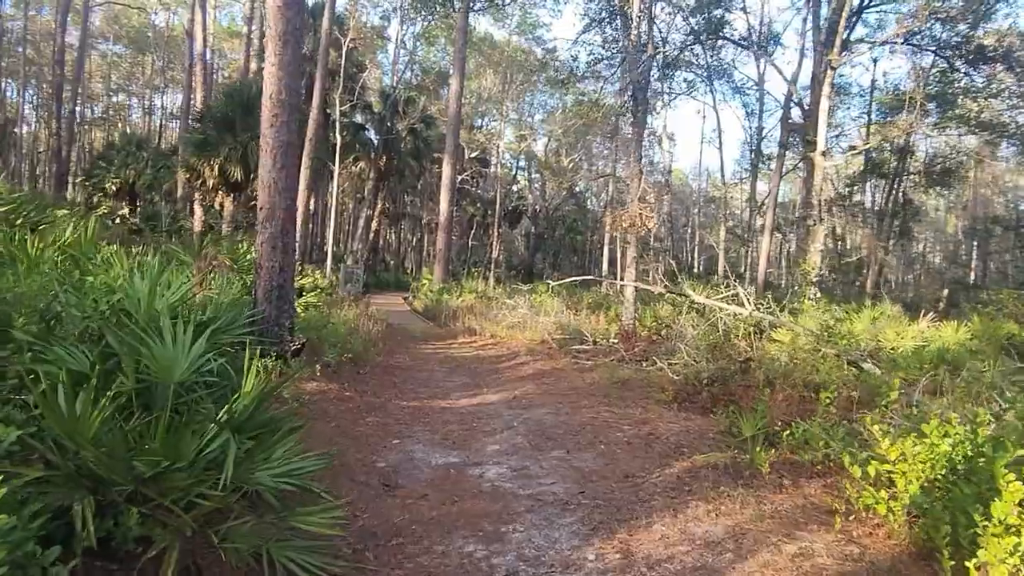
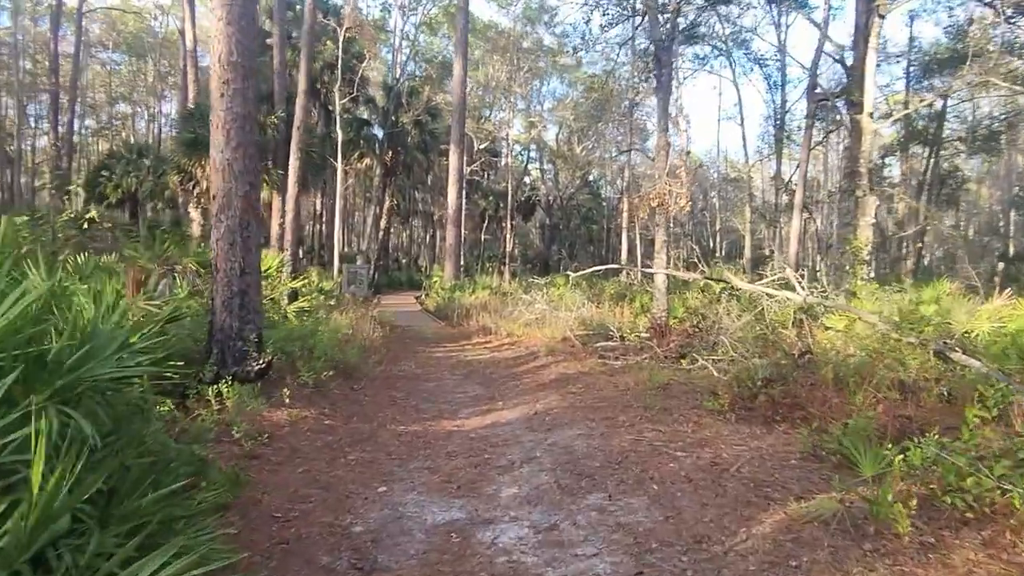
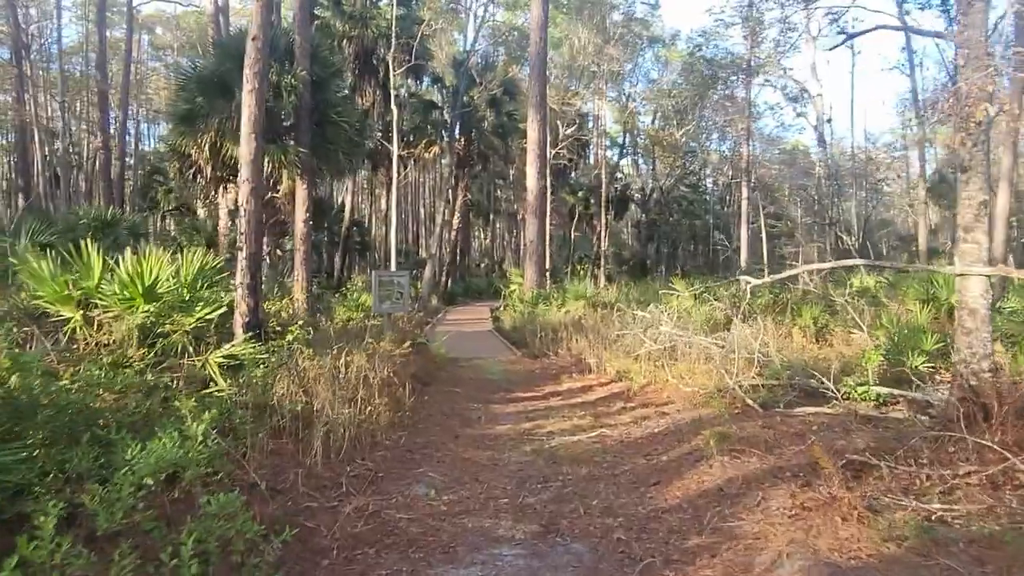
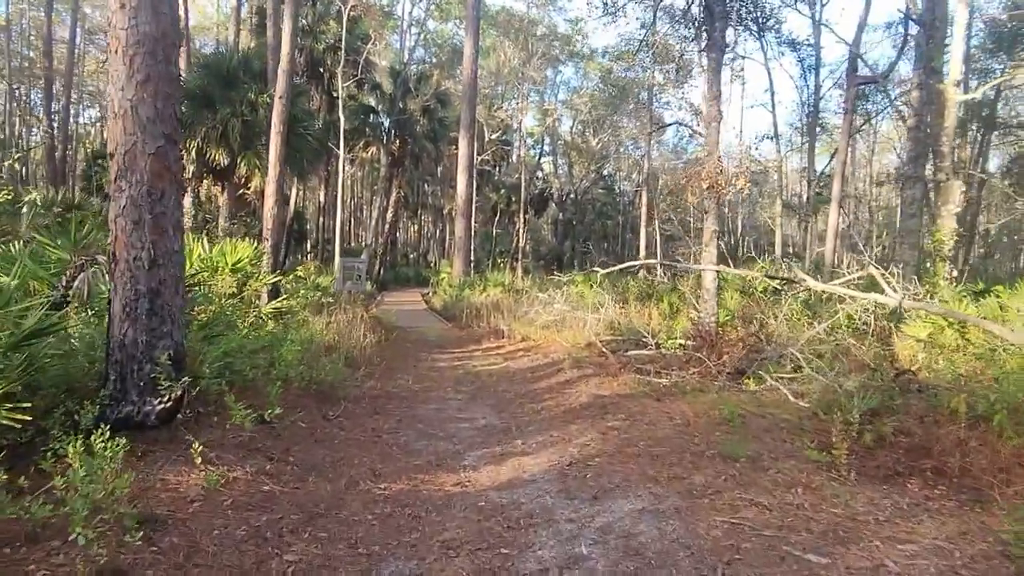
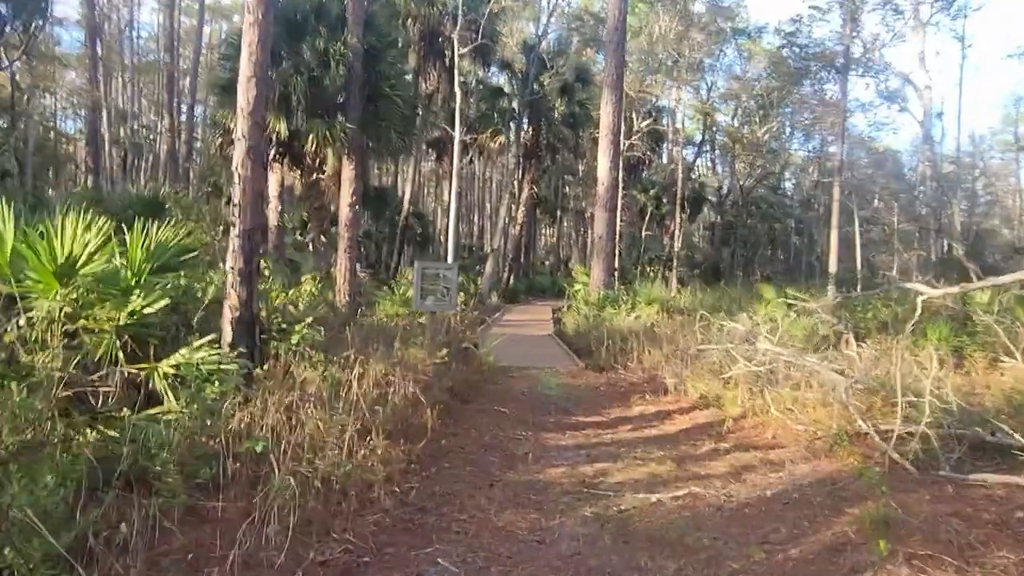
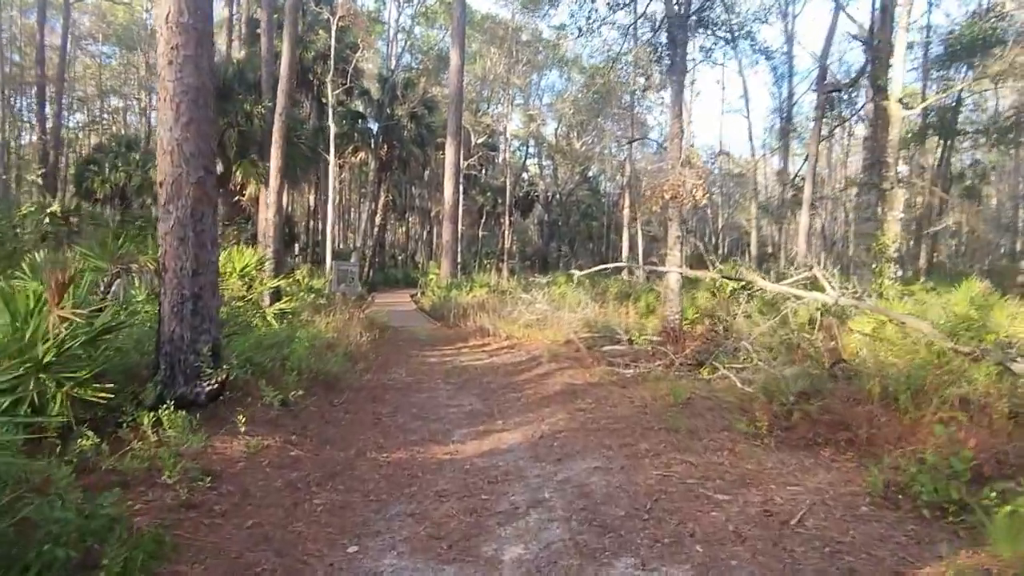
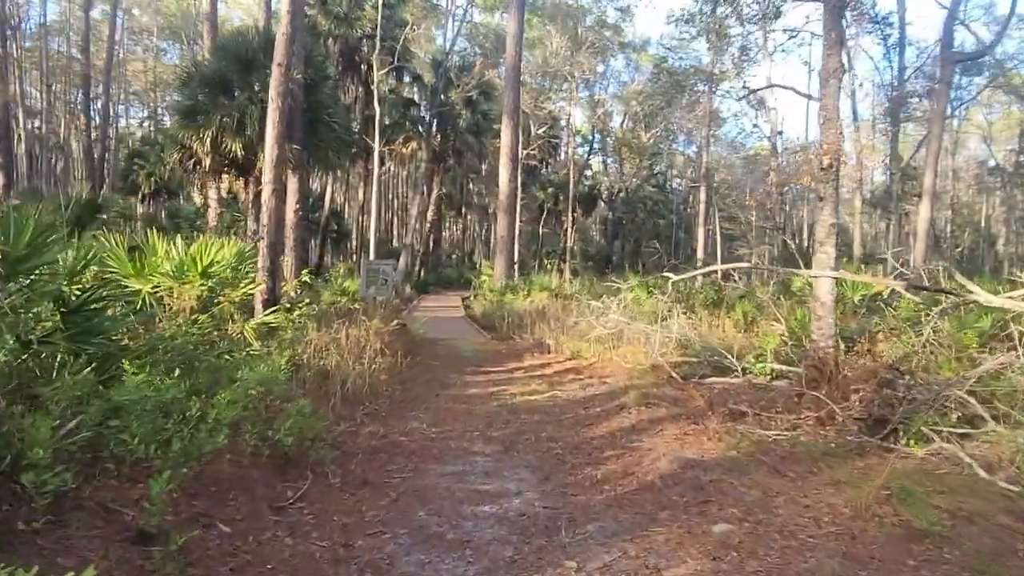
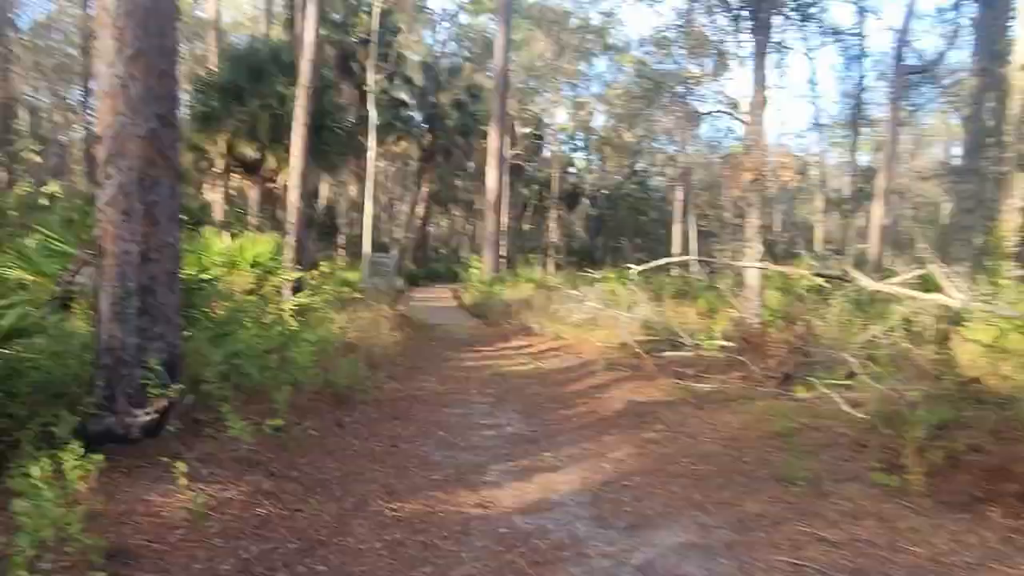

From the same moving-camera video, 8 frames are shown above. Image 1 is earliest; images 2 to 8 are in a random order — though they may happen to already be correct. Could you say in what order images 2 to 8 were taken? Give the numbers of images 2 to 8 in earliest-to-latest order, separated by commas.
2, 6, 4, 8, 7, 3, 5
